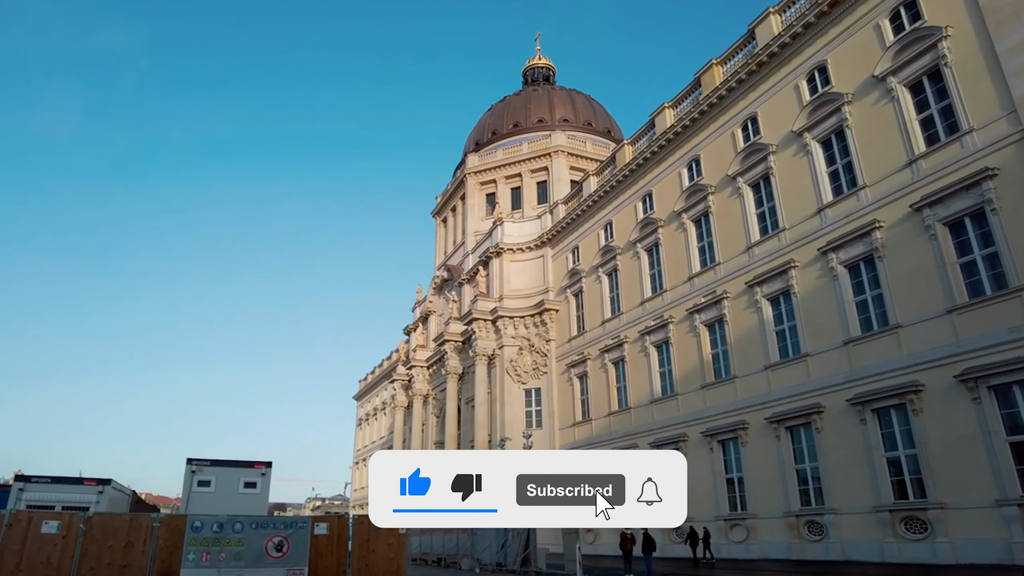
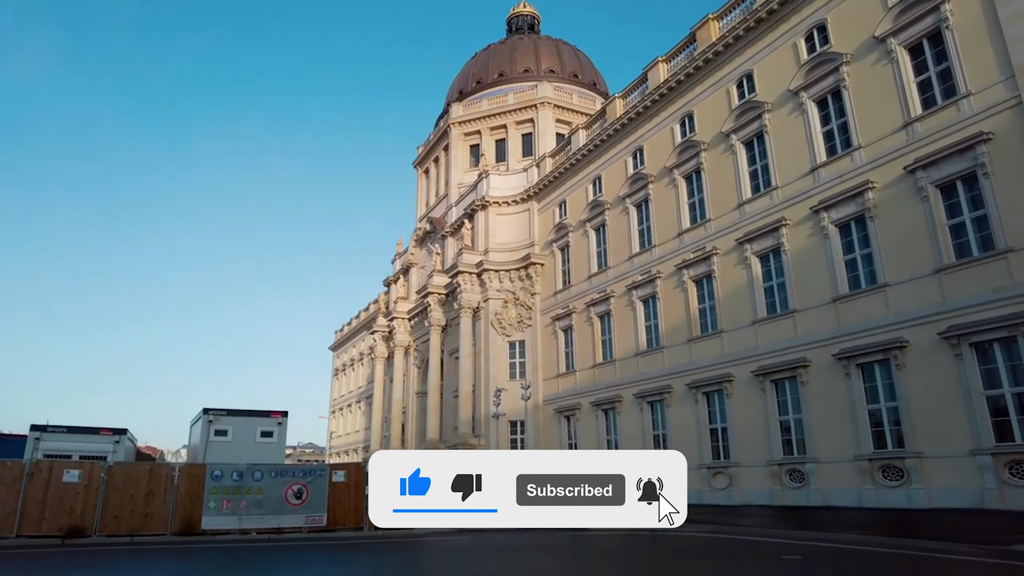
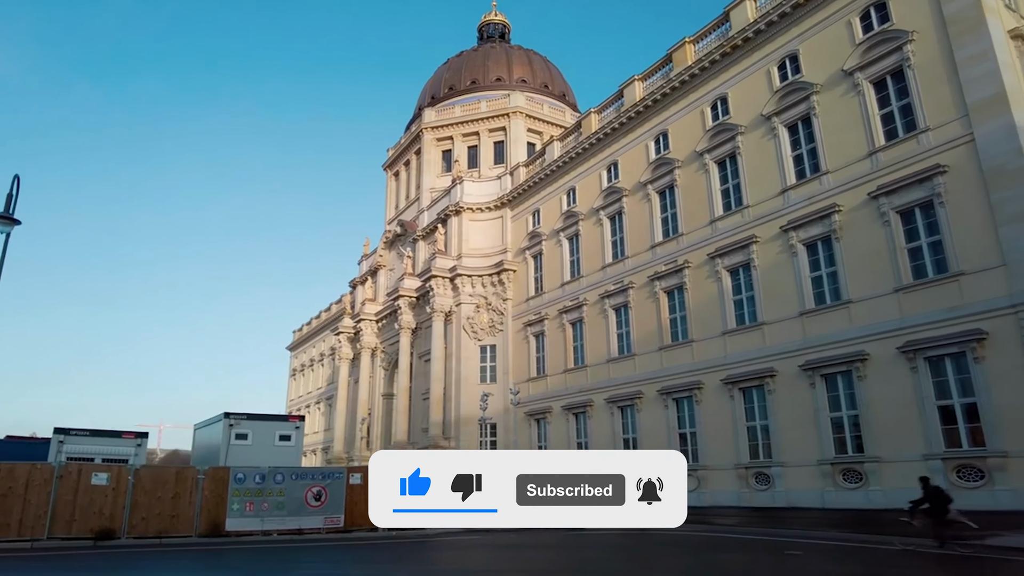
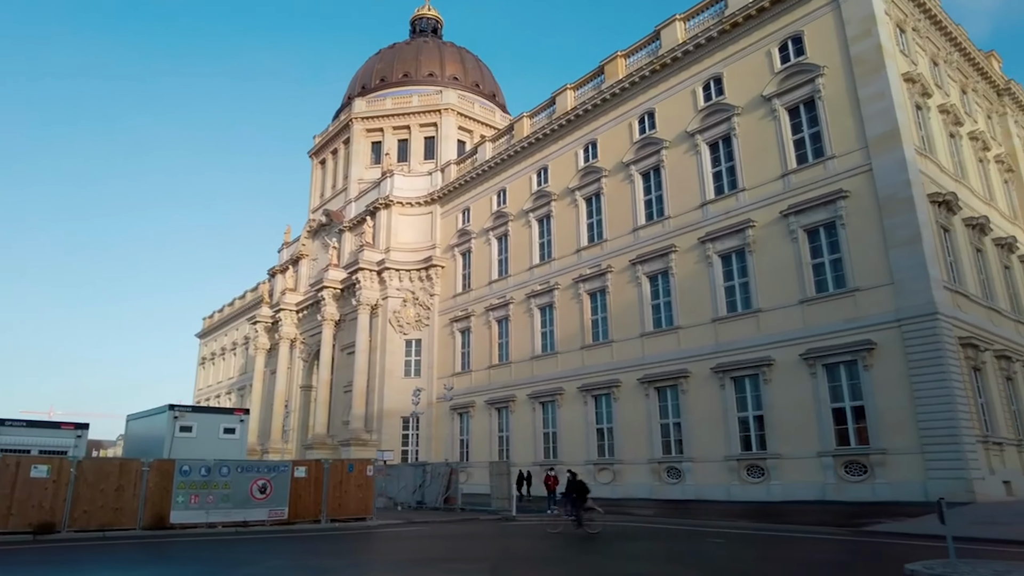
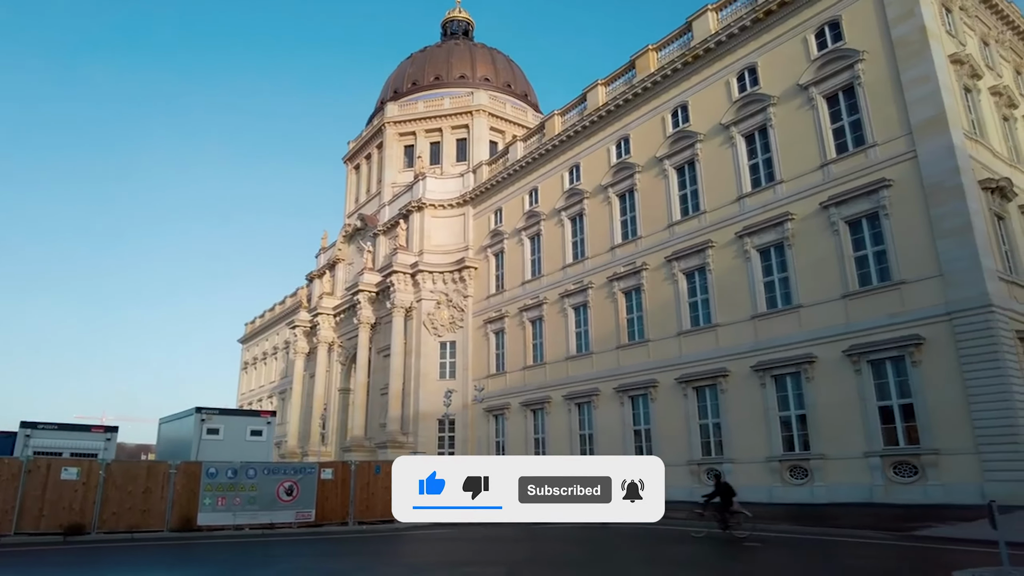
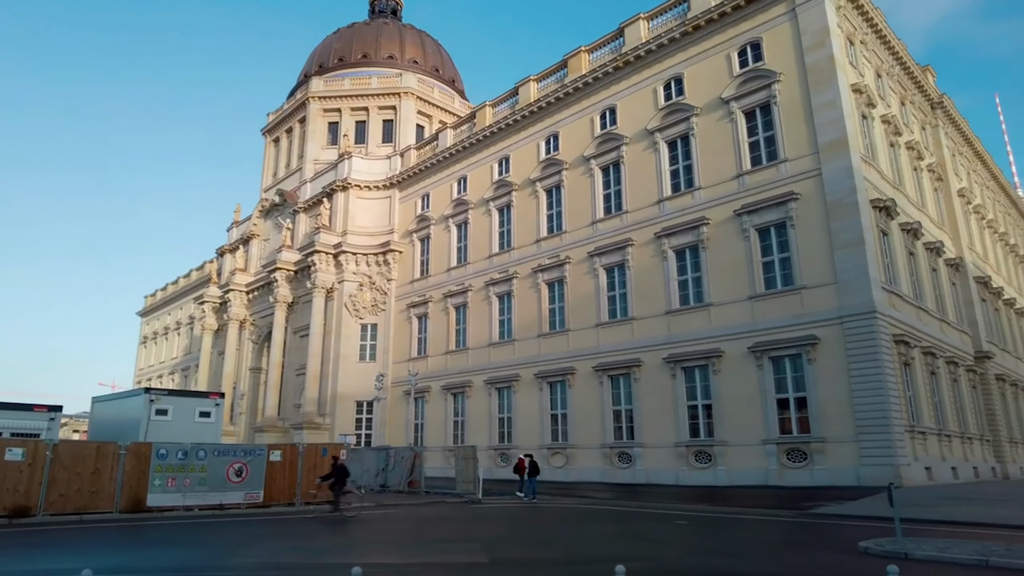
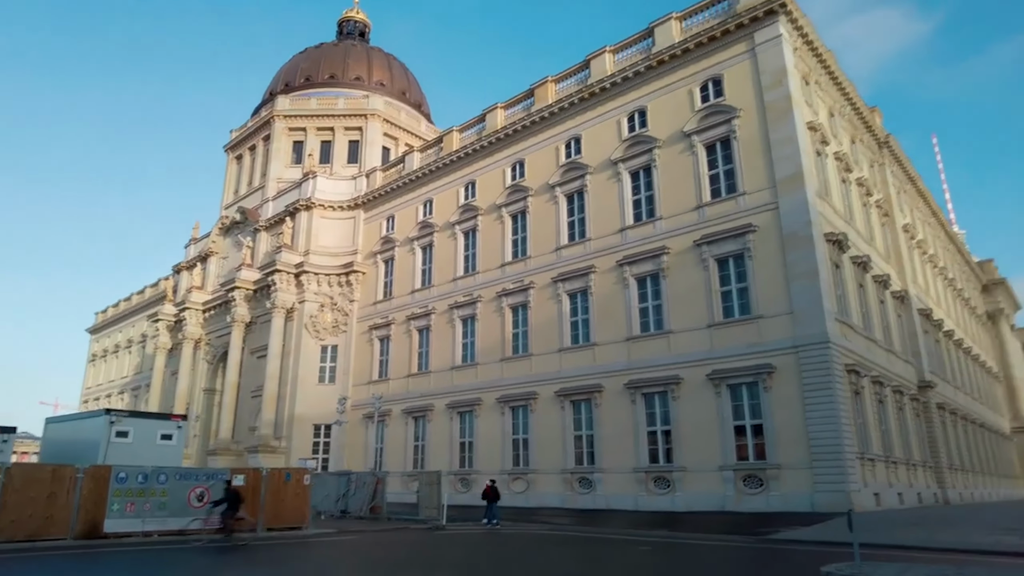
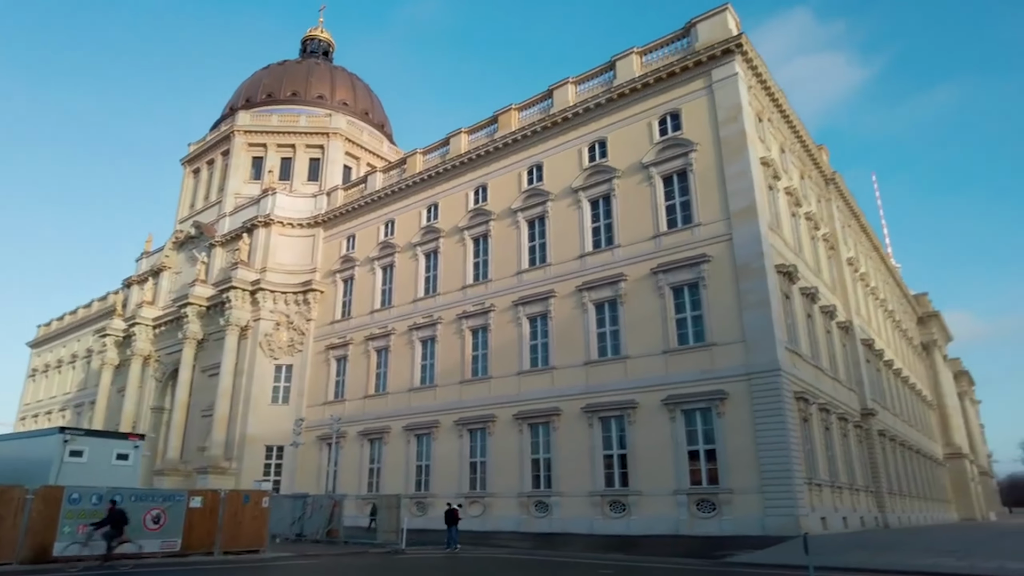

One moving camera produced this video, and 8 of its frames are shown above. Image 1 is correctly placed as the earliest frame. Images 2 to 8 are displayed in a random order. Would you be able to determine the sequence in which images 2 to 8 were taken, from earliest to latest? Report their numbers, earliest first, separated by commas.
2, 3, 5, 4, 6, 7, 8
